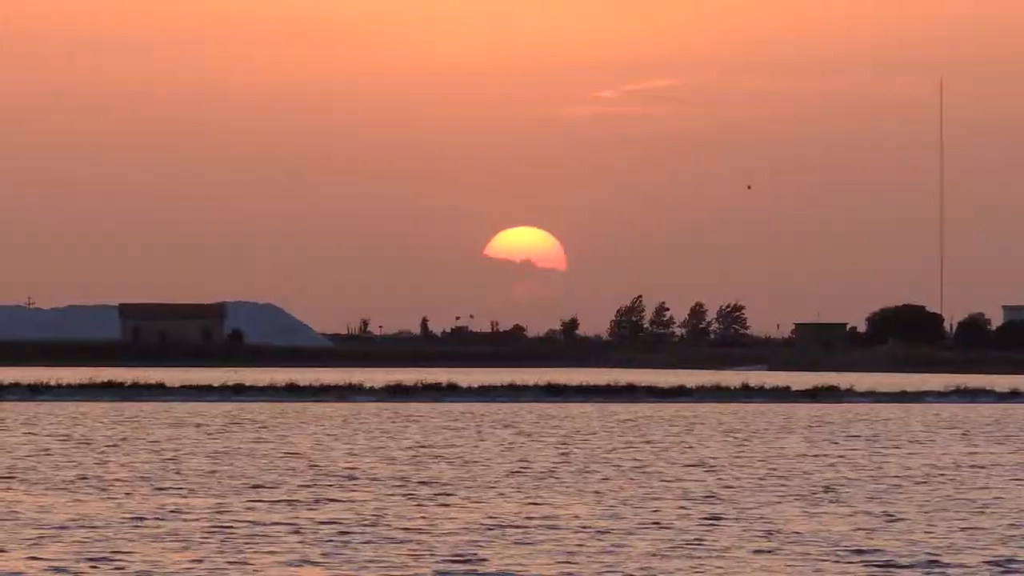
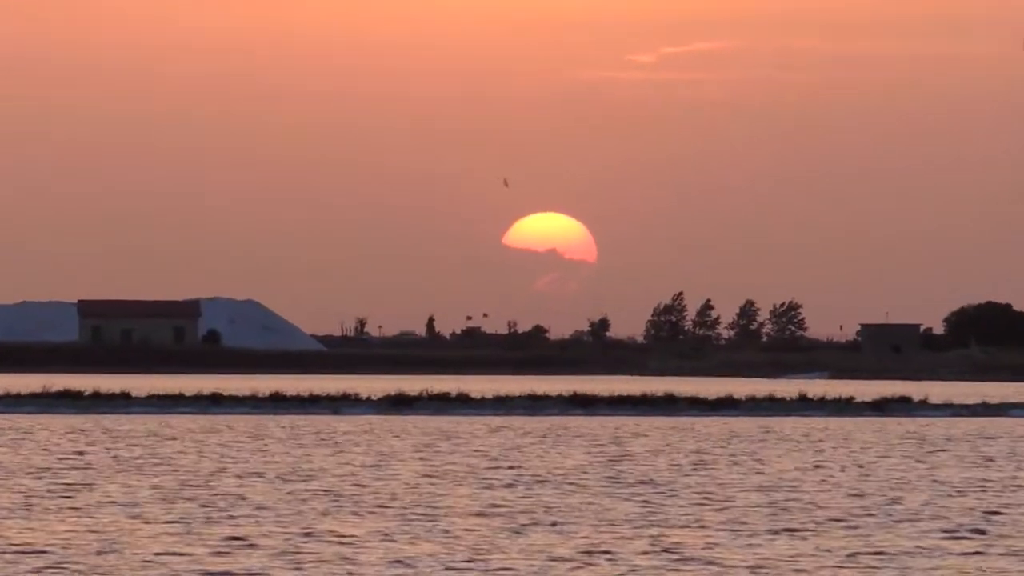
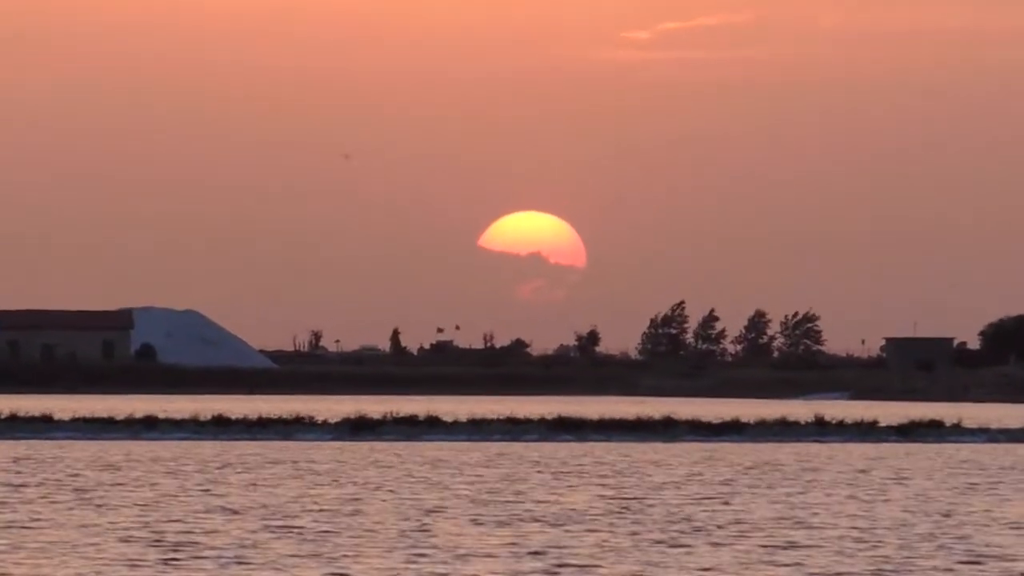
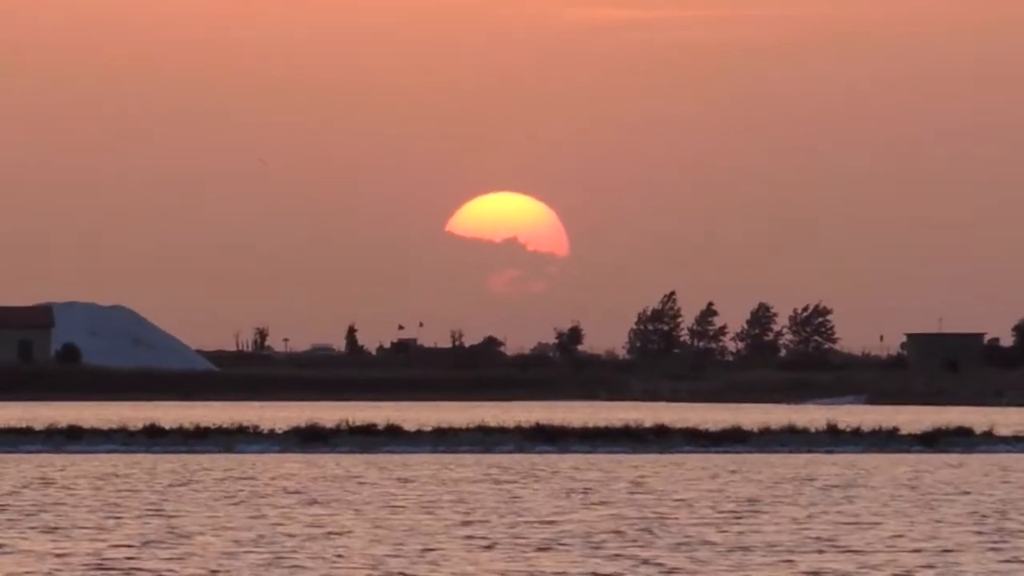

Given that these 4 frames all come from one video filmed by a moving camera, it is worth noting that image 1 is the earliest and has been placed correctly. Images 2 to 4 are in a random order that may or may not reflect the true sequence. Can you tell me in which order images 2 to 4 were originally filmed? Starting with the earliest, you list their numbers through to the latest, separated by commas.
2, 3, 4
